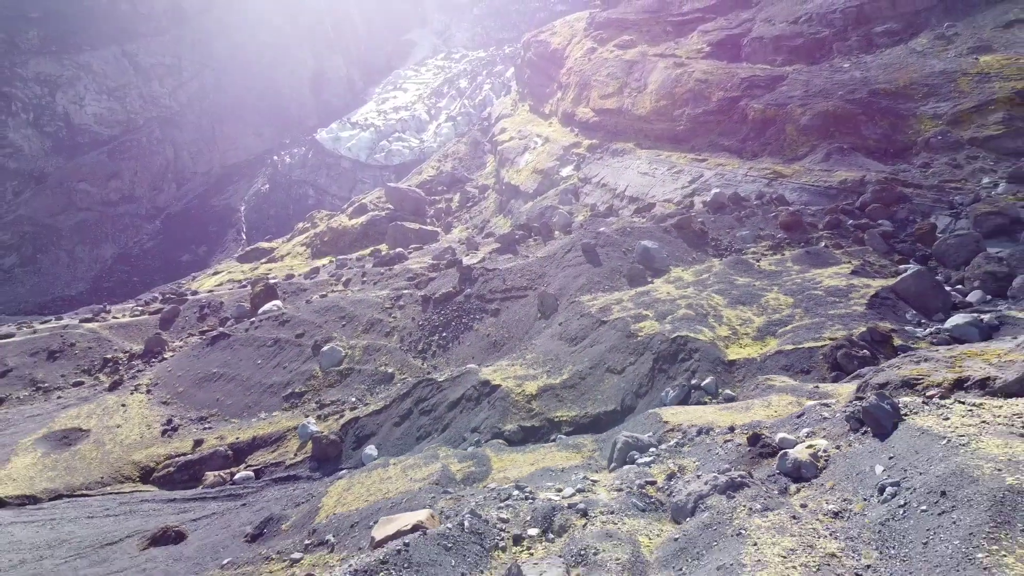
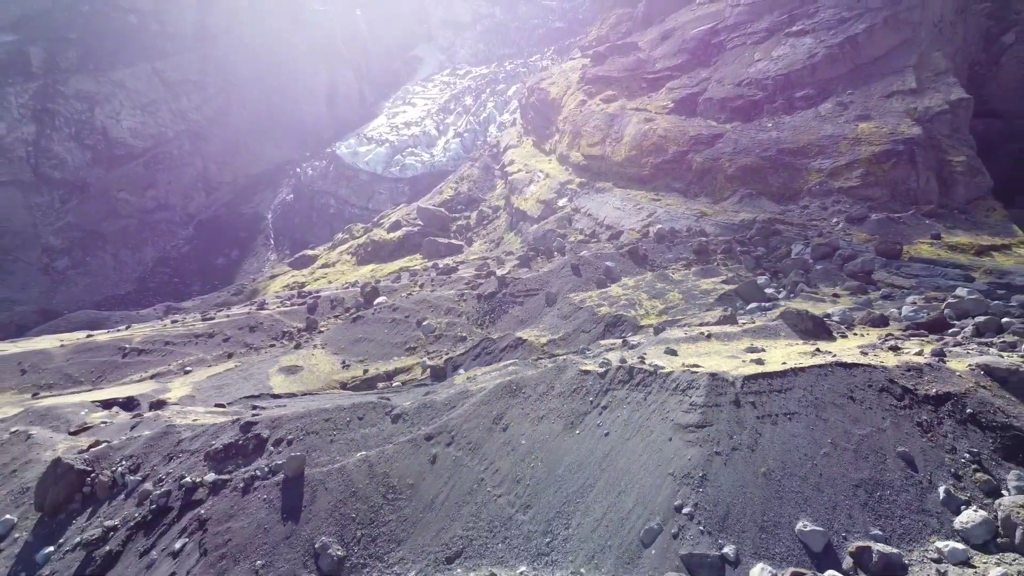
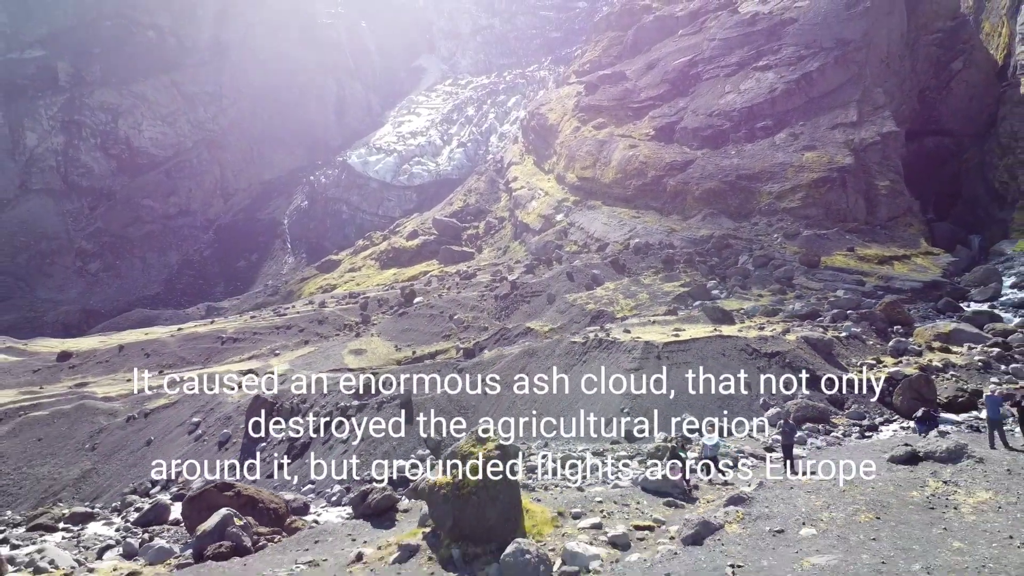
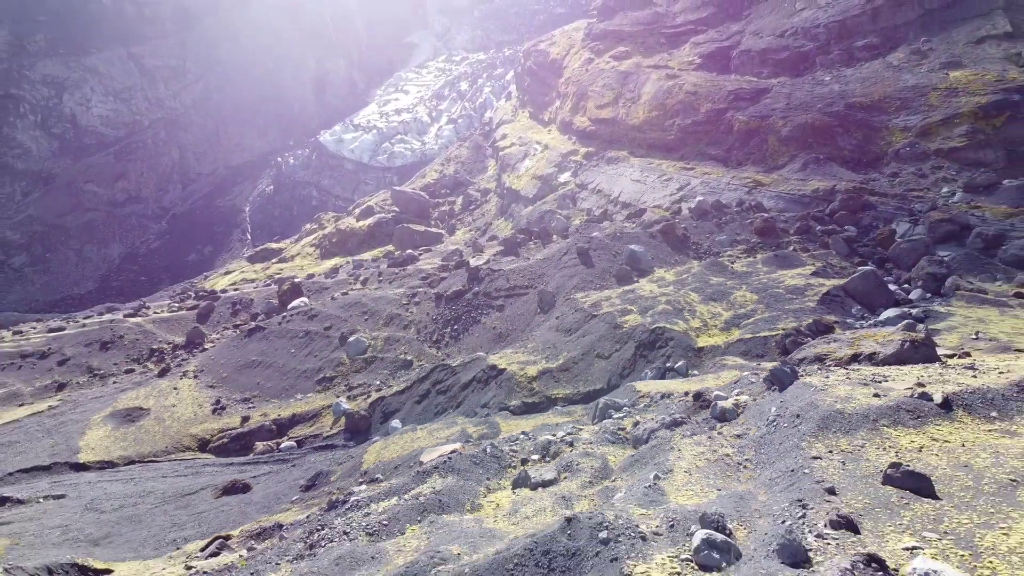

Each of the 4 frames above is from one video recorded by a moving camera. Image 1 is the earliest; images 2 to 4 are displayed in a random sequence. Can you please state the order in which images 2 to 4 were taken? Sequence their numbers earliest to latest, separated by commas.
4, 2, 3
